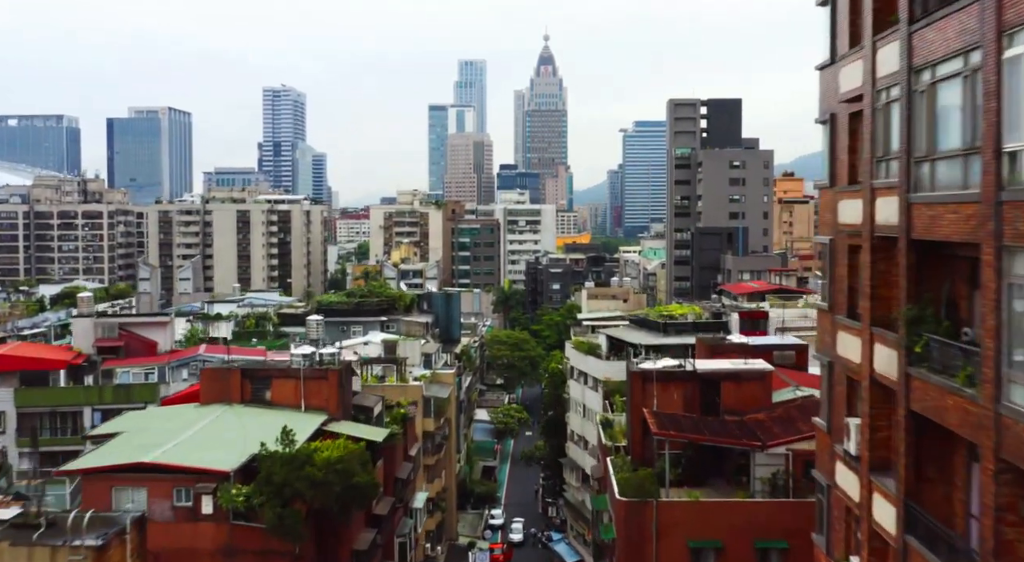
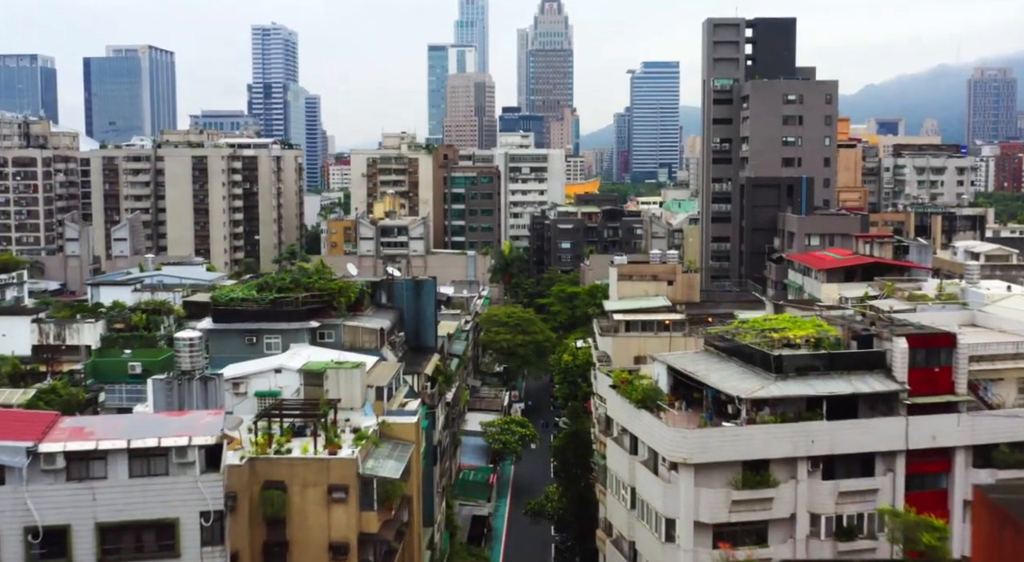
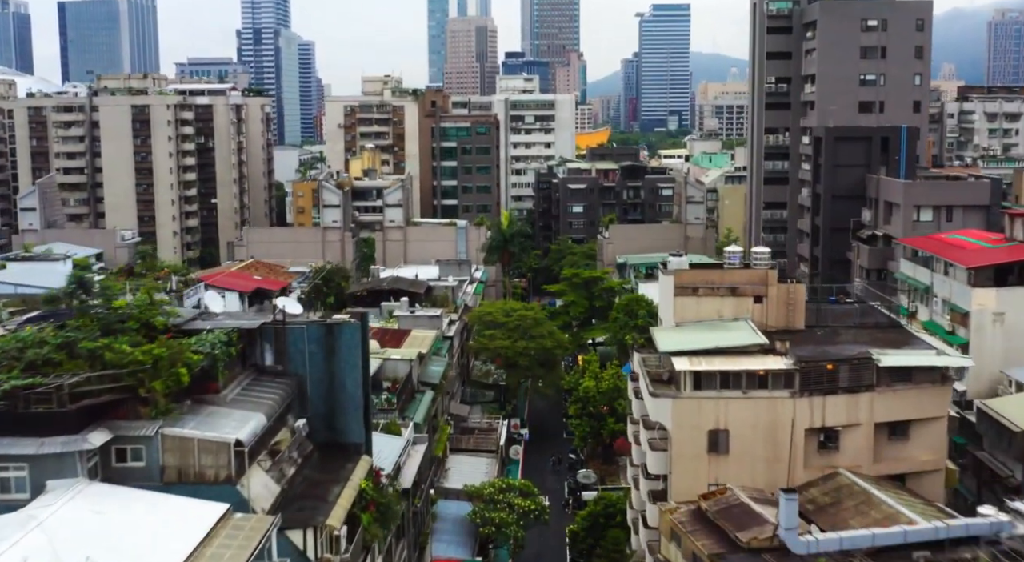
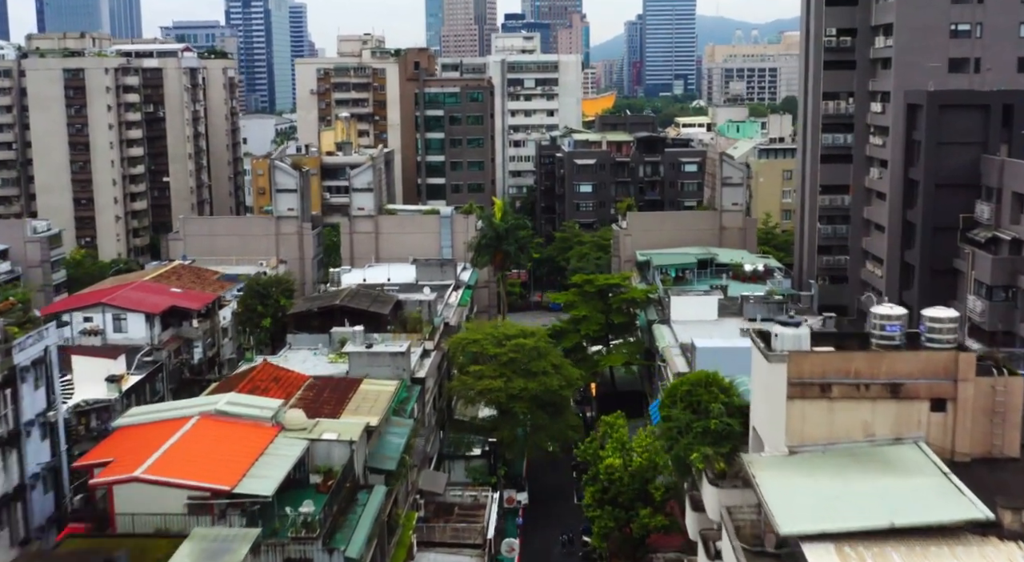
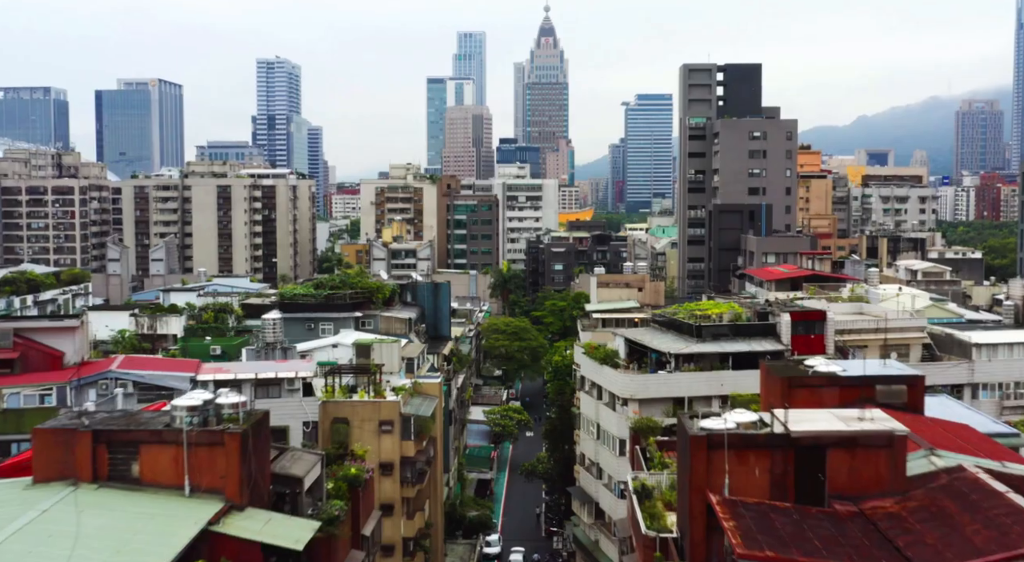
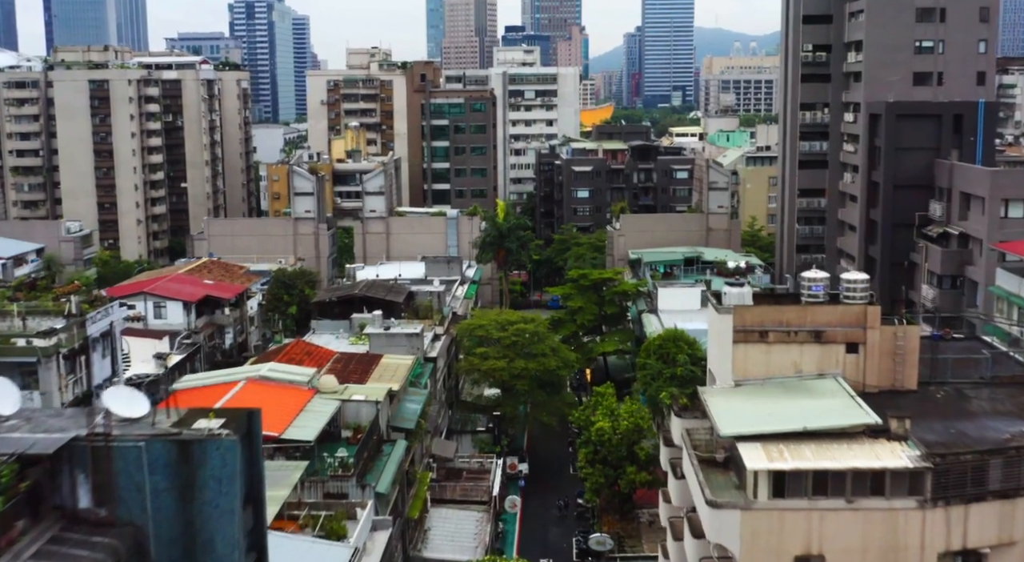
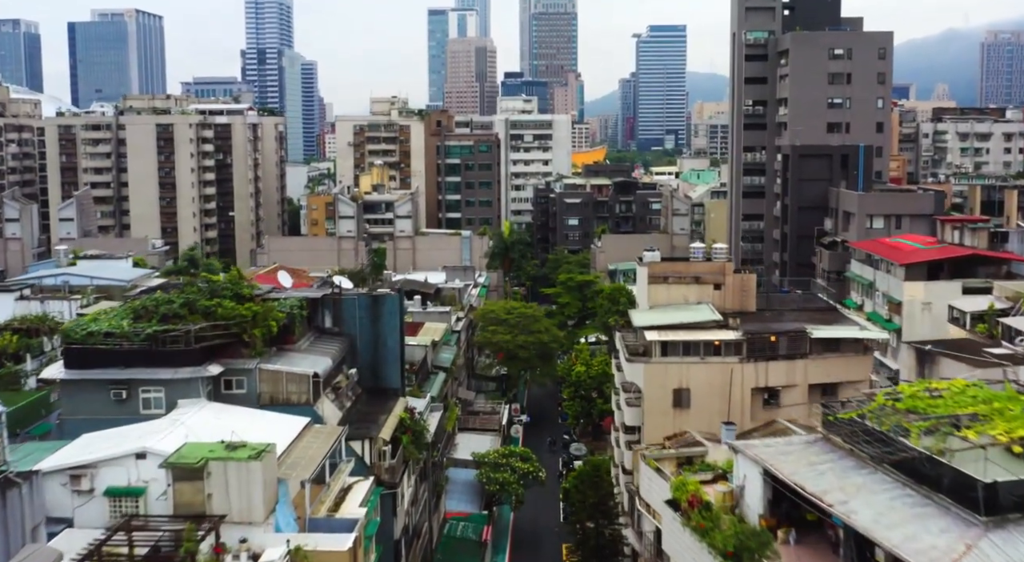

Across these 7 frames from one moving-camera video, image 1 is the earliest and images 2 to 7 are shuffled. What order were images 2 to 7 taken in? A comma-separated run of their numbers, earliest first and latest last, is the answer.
5, 2, 7, 3, 6, 4
